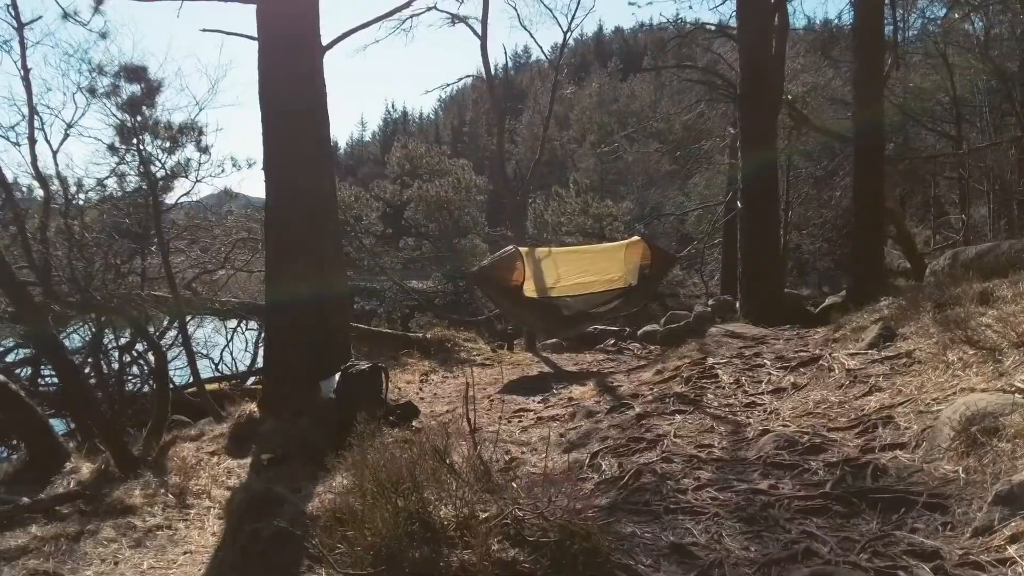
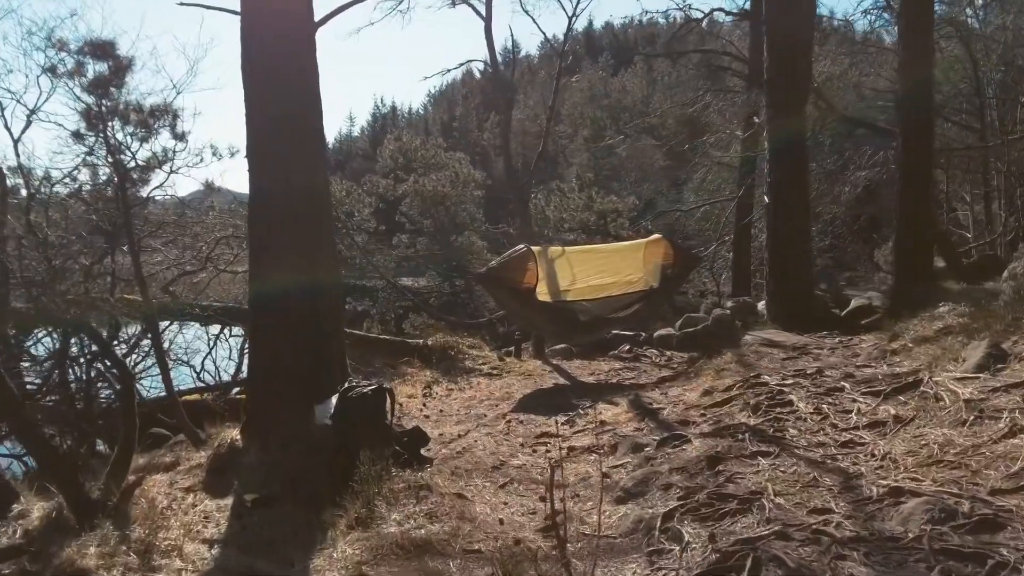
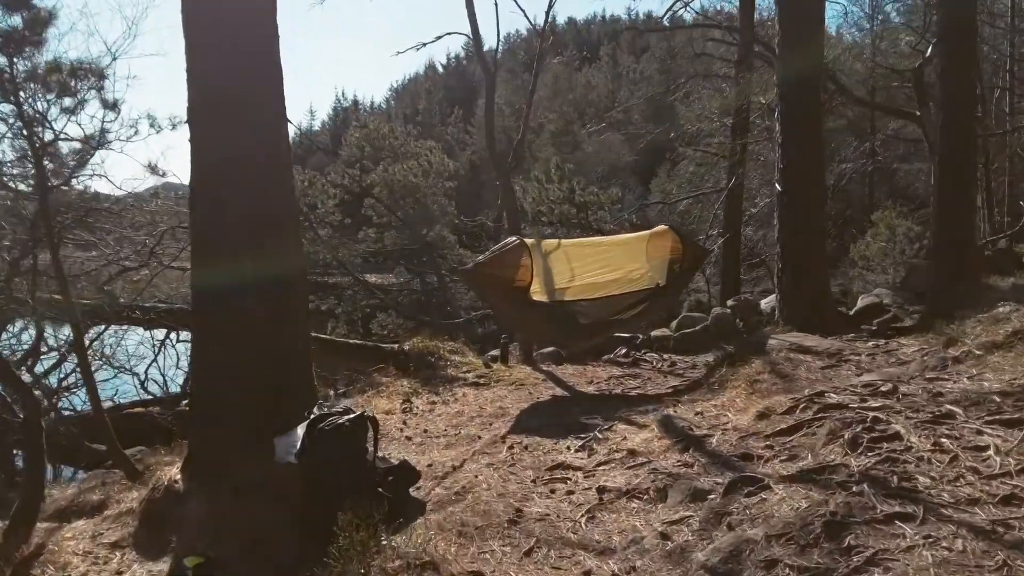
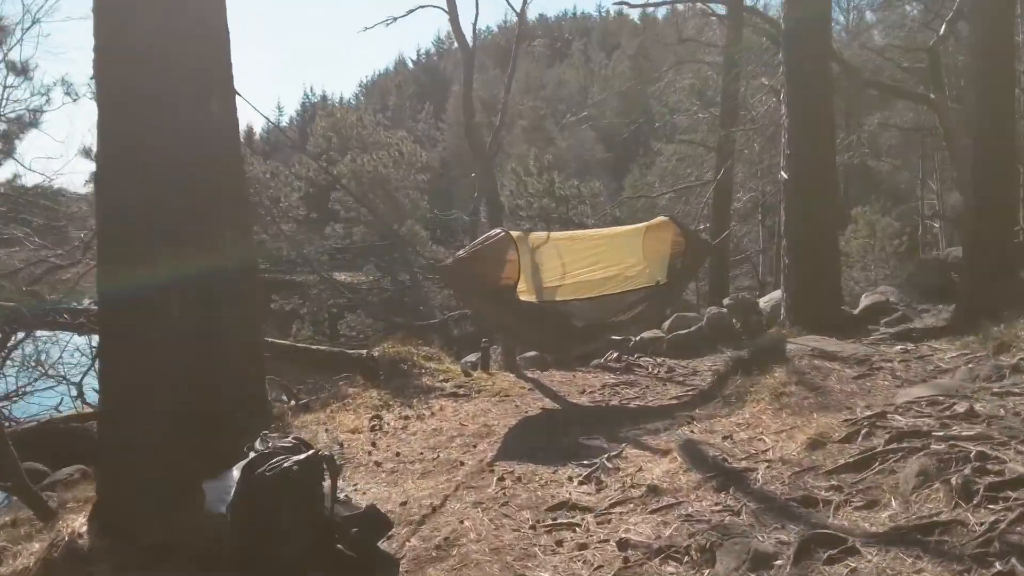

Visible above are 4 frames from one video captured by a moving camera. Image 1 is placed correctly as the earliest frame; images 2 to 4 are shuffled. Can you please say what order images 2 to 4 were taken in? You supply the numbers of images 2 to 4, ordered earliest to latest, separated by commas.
2, 3, 4
